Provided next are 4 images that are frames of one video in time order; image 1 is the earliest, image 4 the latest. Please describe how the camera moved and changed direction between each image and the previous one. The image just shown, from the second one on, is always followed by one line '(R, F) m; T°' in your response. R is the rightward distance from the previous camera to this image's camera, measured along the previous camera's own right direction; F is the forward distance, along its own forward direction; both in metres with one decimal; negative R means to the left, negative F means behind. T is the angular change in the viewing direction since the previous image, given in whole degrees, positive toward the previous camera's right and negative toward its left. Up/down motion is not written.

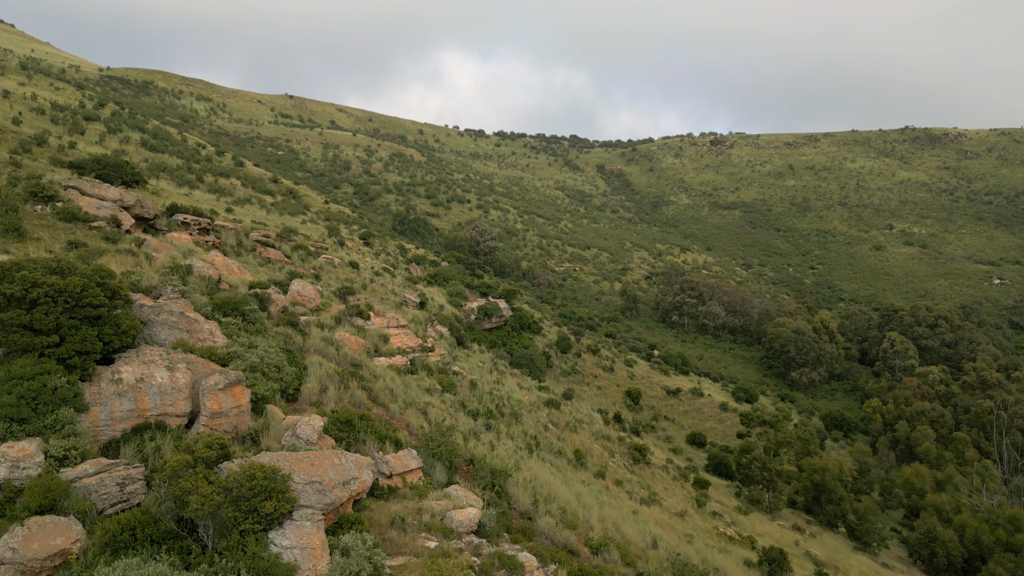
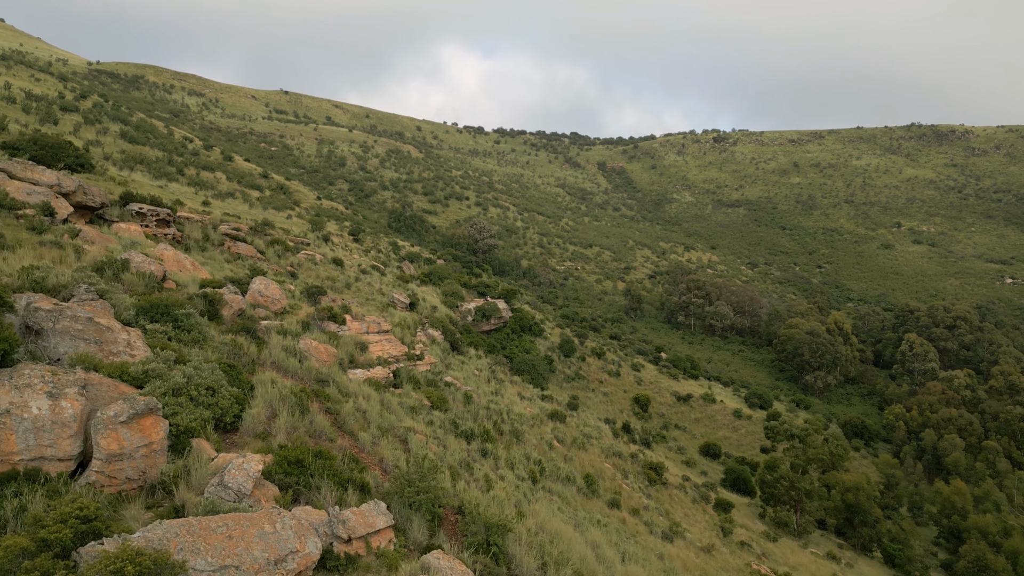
(0.0, +2.2) m; 0°
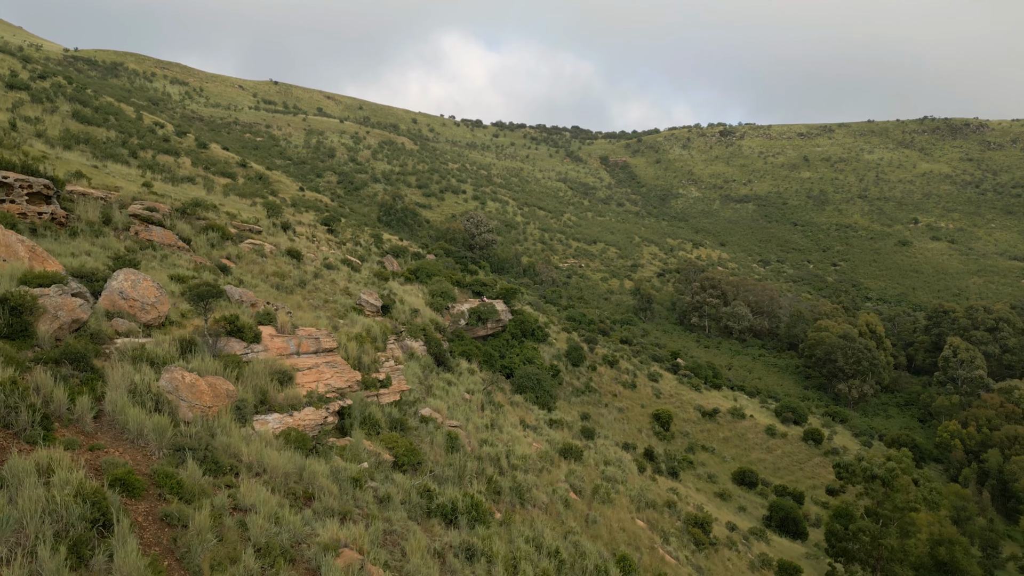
(0.0, +4.3) m; 0°
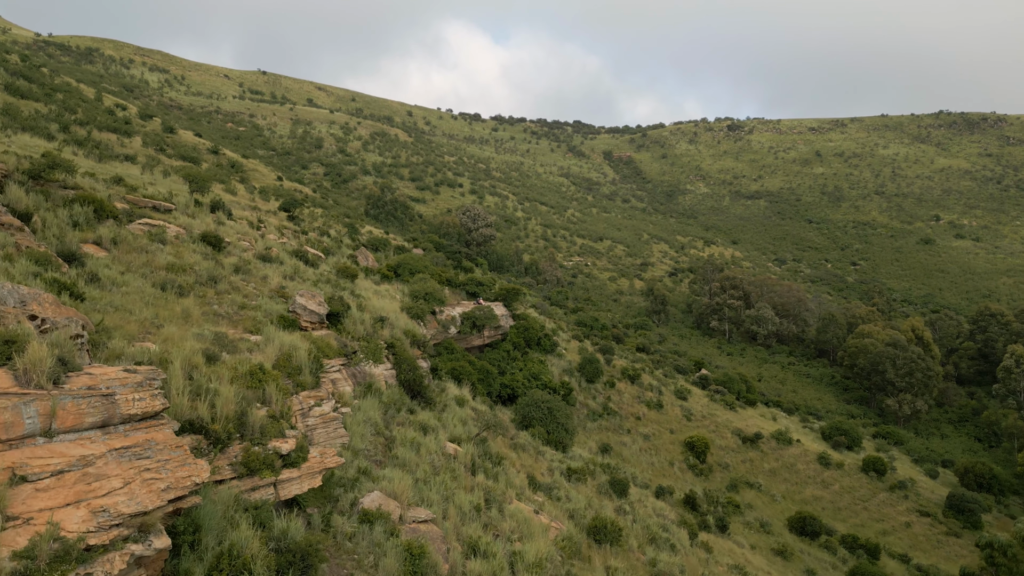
(-0.1, +4.8) m; 0°
